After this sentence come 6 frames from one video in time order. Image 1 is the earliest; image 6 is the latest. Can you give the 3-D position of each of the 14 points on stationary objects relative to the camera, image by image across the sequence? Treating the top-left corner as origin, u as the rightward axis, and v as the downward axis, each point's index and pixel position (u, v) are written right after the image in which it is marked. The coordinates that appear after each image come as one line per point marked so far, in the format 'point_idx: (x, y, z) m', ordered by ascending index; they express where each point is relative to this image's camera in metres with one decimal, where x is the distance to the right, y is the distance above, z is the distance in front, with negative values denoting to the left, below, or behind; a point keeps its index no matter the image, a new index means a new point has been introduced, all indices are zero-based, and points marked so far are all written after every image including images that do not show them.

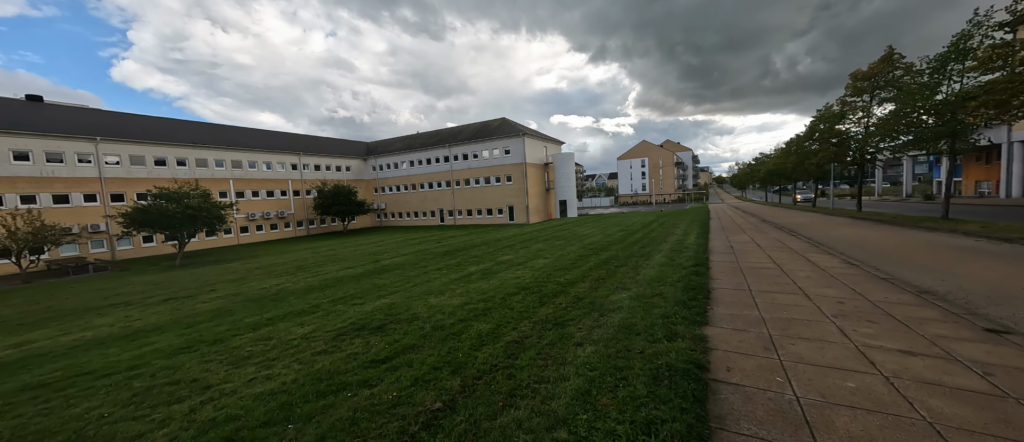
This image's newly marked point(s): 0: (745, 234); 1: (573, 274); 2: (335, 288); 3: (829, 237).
0: (+10.1, -0.6, +15.1) m
1: (+1.6, -1.4, +9.2) m
2: (-4.9, -1.8, +9.6) m
3: (+12.3, -0.6, +13.6) m
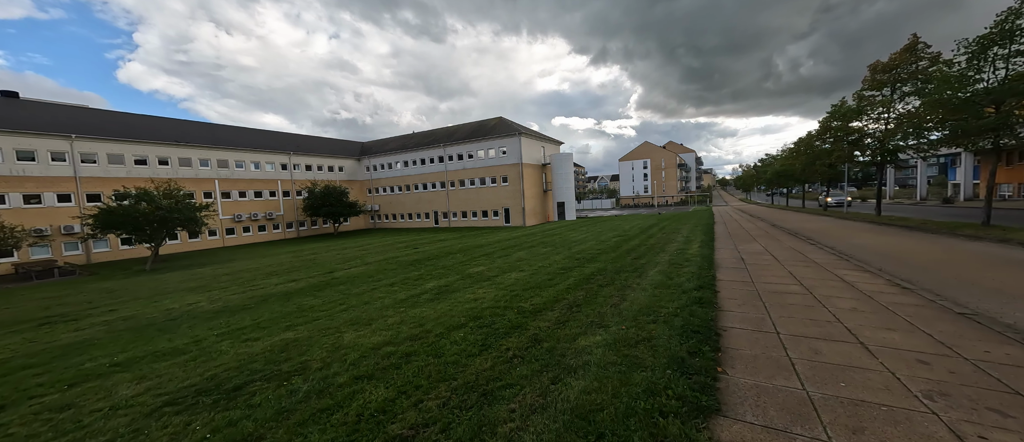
0: (+9.2, -0.8, +13.2) m
1: (+0.7, -1.6, +7.3) m
2: (-5.8, -2.0, +7.8) m
3: (+11.4, -0.9, +11.7) m
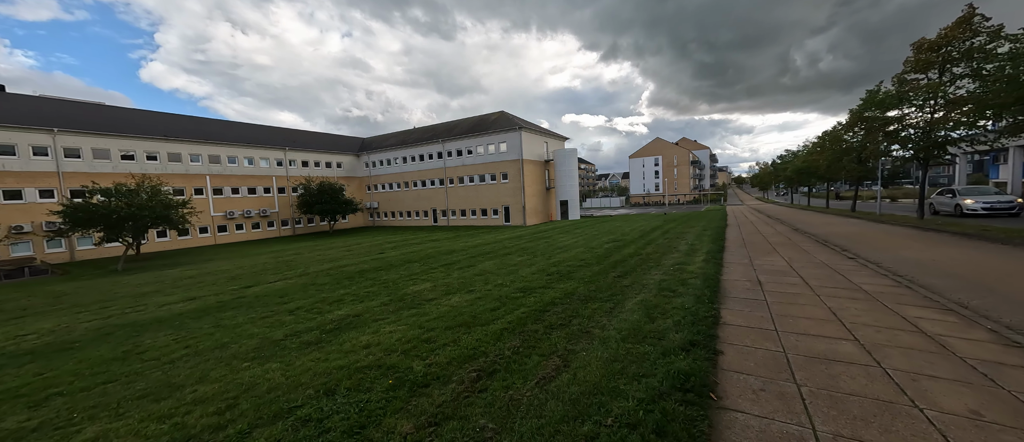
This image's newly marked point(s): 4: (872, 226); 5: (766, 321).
0: (+8.0, -1.0, +10.6) m
1: (-0.7, -1.8, +5.0) m
2: (-7.2, -2.1, +5.6) m
3: (+10.2, -1.1, +9.0) m
4: (+18.5, -0.2, +17.9) m
5: (+3.8, -1.5, +5.2) m
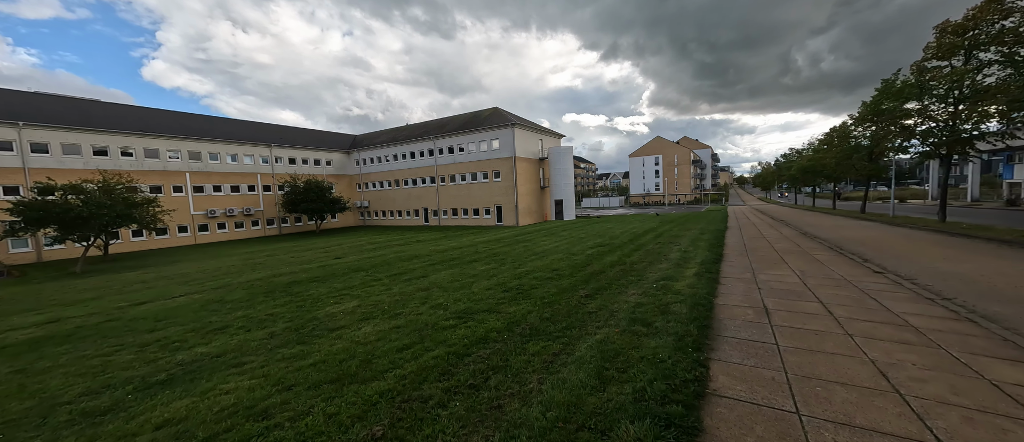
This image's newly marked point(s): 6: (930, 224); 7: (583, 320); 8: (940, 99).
0: (+6.8, -1.1, +8.8) m
1: (-1.9, -1.8, +3.2) m
2: (-8.4, -2.2, +3.8) m
3: (+9.0, -1.2, +7.2) m
4: (+17.3, -0.4, +16.0) m
5: (+2.6, -1.6, +3.4) m
6: (+20.3, -0.1, +16.9) m
7: (+1.1, -1.6, +5.5) m
8: (+20.6, +5.9, +16.8) m
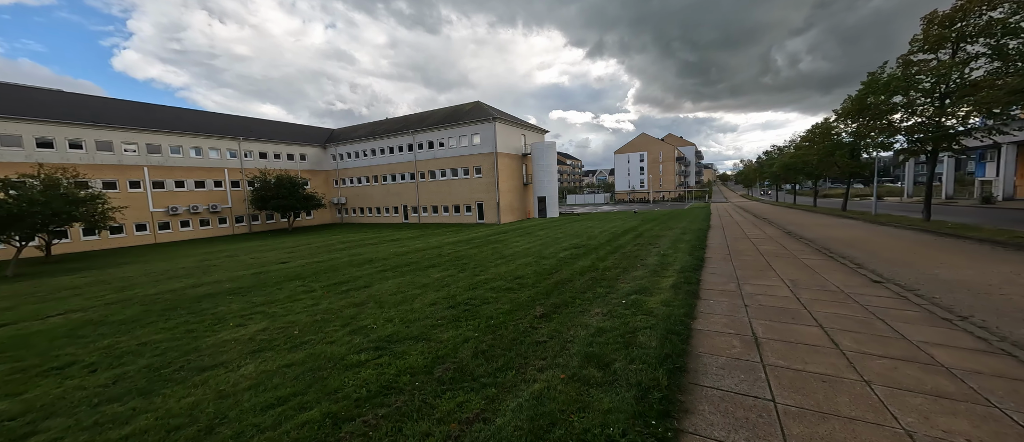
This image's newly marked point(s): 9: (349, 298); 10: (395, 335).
0: (+5.7, -1.2, +7.7) m
1: (-2.7, -2.0, +1.9) m
2: (-9.3, -2.3, +2.3) m
3: (+8.0, -1.3, +6.2) m
4: (+16.0, -0.4, +15.4) m
5: (+1.7, -1.7, +2.2) m
6: (+18.9, -0.1, +16.4) m
7: (+0.2, -1.6, +4.3) m
8: (+19.3, +6.0, +16.2) m
9: (-3.6, -1.7, +7.7) m
10: (-1.8, -1.8, +5.5) m
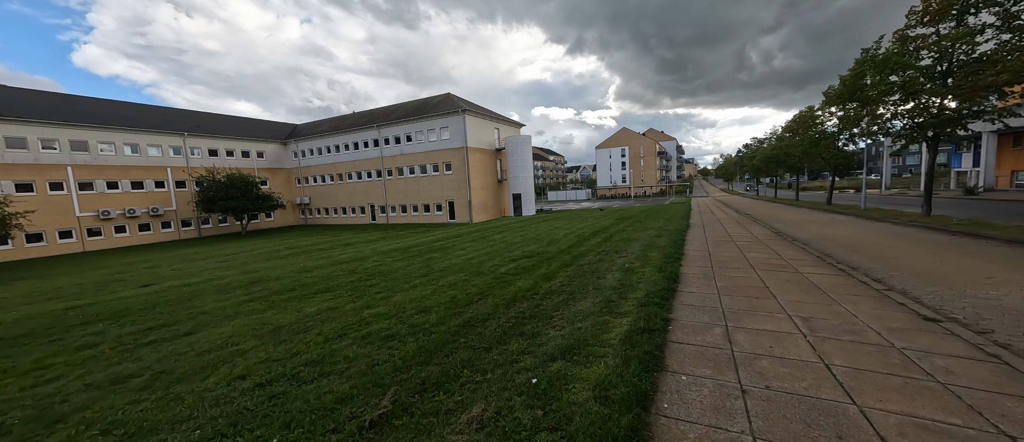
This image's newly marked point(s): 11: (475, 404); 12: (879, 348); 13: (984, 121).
0: (+4.0, -1.3, +5.3) m
1: (-4.3, -2.3, -0.9) m
2: (-10.8, -2.7, -0.7) m
3: (+6.3, -1.4, +3.9) m
4: (+13.9, -0.2, +13.4) m
5: (+0.2, -1.9, -0.4) m
6: (+16.8, +0.1, +14.5) m
7: (-1.4, -1.9, +1.7) m
8: (+17.0, +6.1, +14.3) m
9: (-5.4, -2.0, +4.9) m
10: (-3.5, -2.0, +2.7) m
11: (-0.3, -1.6, +3.2) m
12: (+4.0, -1.4, +3.8) m
13: (+18.9, +4.0, +14.0) m
